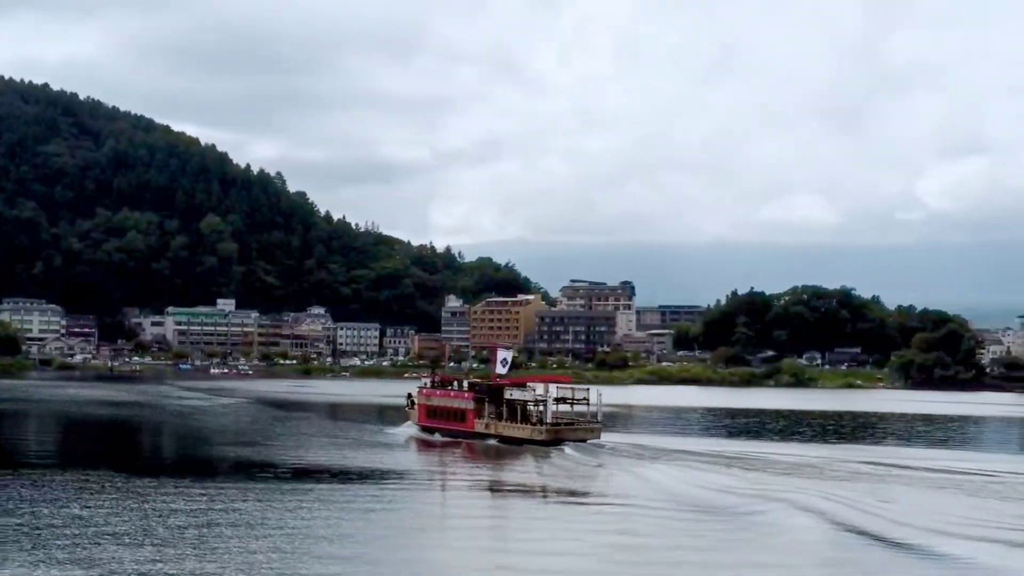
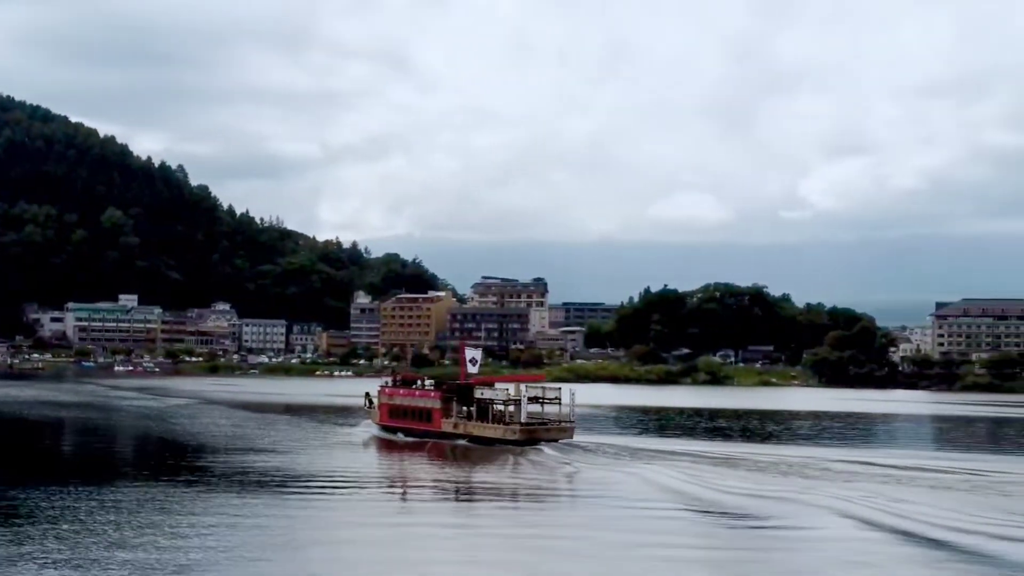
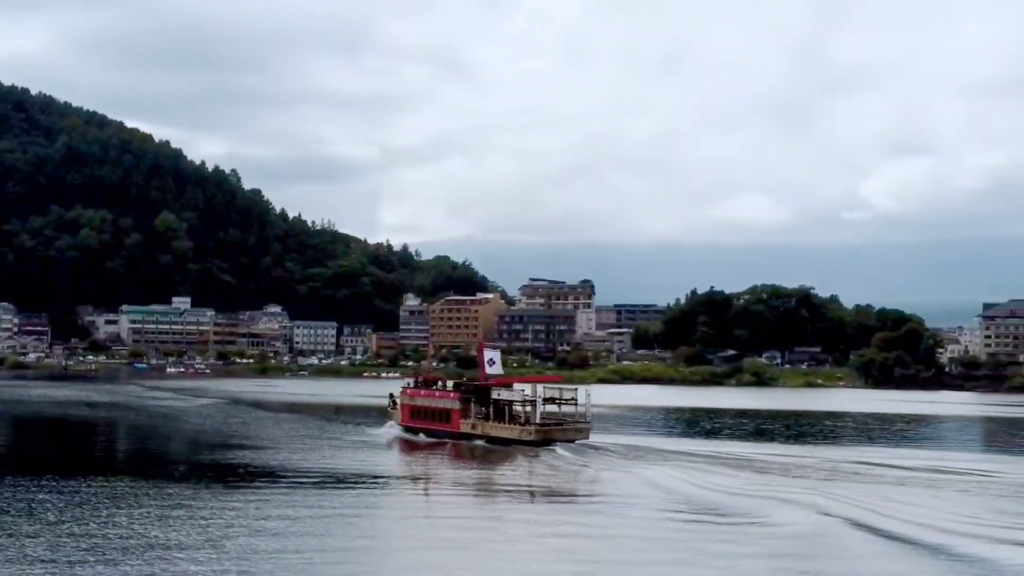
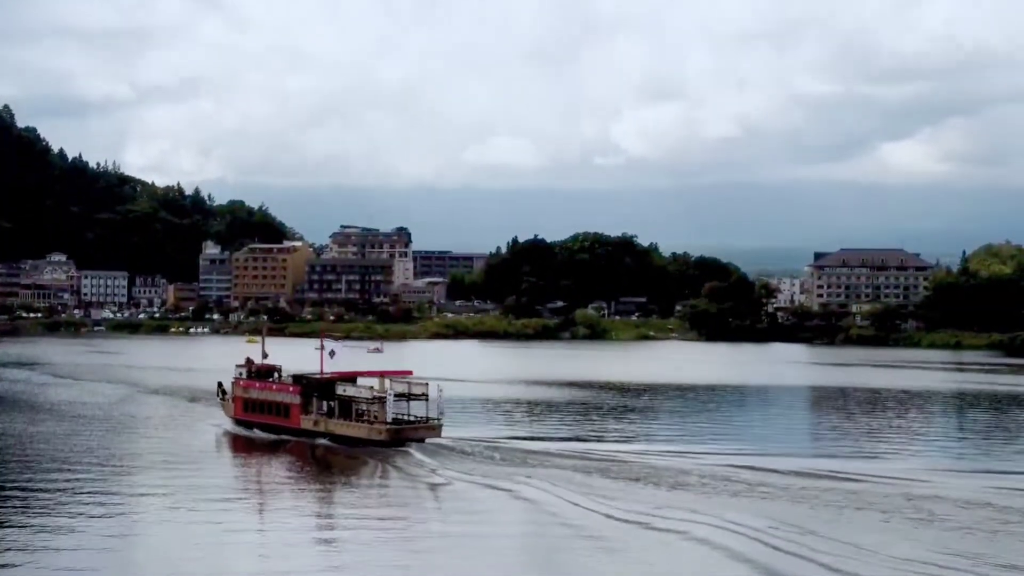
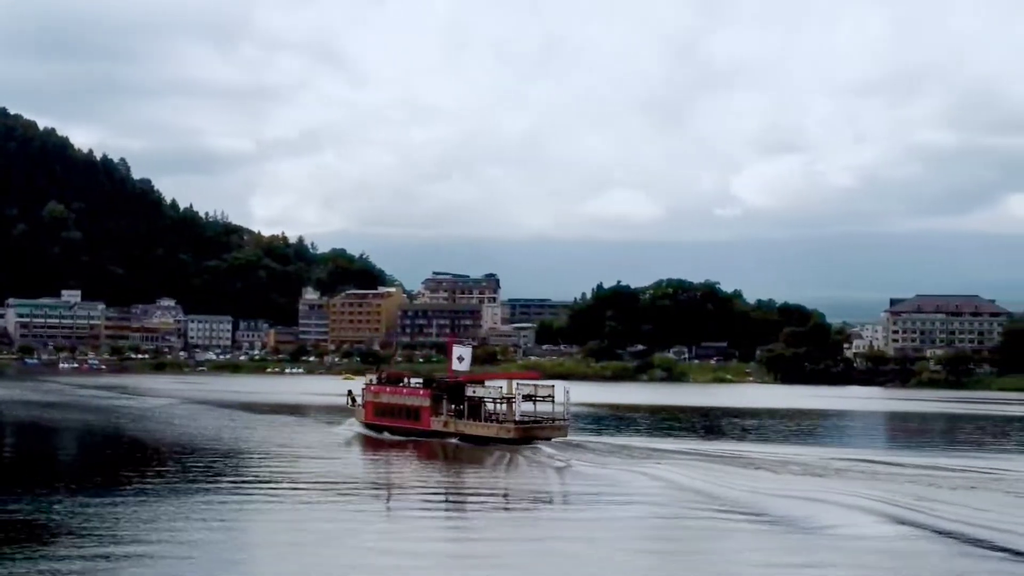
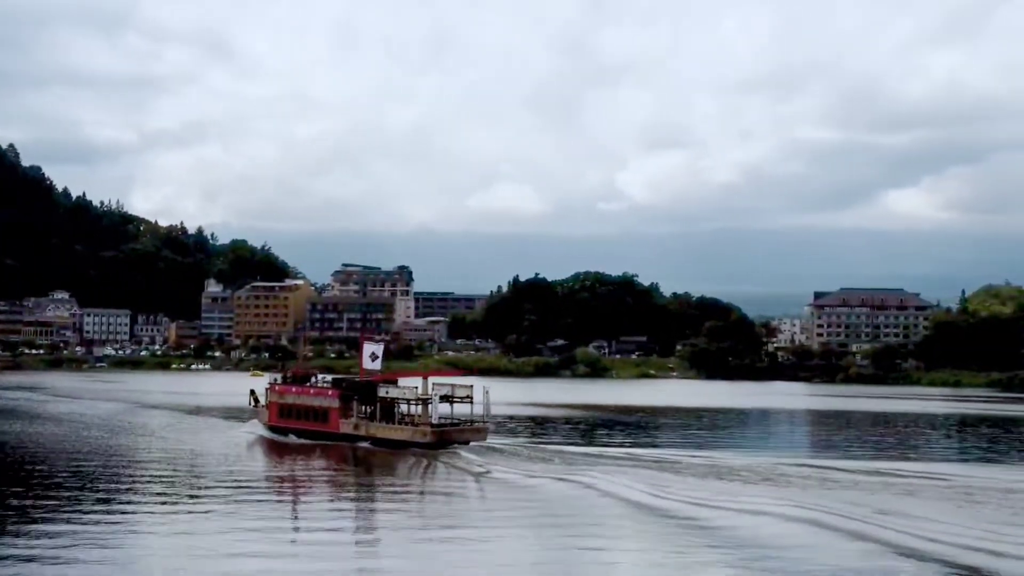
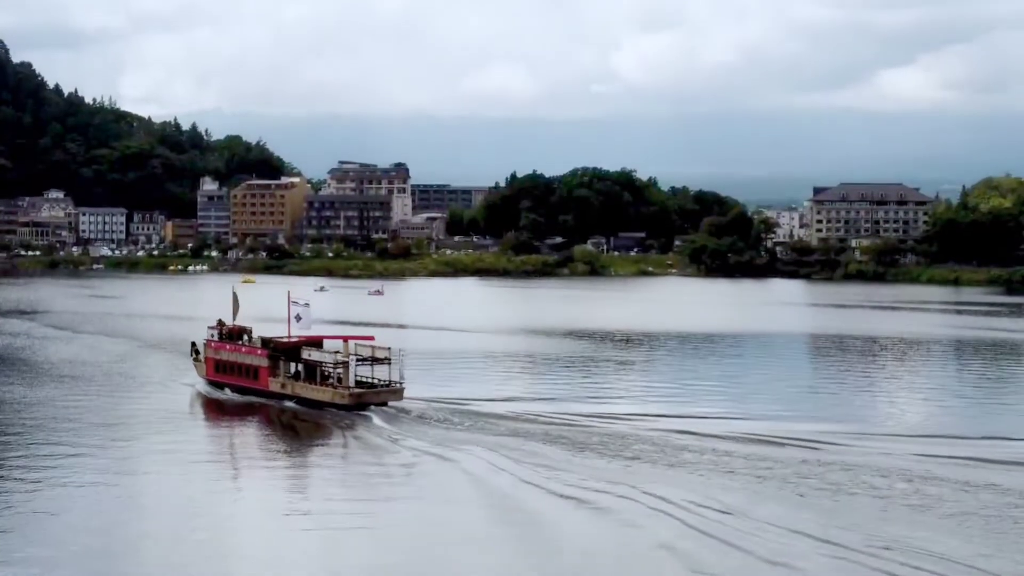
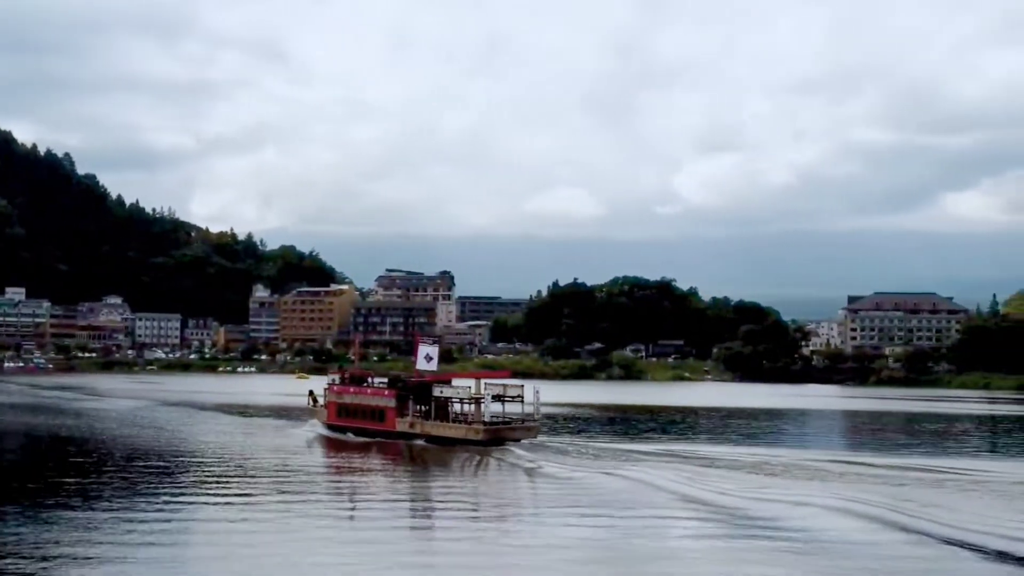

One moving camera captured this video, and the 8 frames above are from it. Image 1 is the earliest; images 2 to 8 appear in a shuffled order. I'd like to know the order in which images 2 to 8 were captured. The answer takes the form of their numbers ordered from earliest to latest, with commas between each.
3, 2, 5, 8, 6, 4, 7
